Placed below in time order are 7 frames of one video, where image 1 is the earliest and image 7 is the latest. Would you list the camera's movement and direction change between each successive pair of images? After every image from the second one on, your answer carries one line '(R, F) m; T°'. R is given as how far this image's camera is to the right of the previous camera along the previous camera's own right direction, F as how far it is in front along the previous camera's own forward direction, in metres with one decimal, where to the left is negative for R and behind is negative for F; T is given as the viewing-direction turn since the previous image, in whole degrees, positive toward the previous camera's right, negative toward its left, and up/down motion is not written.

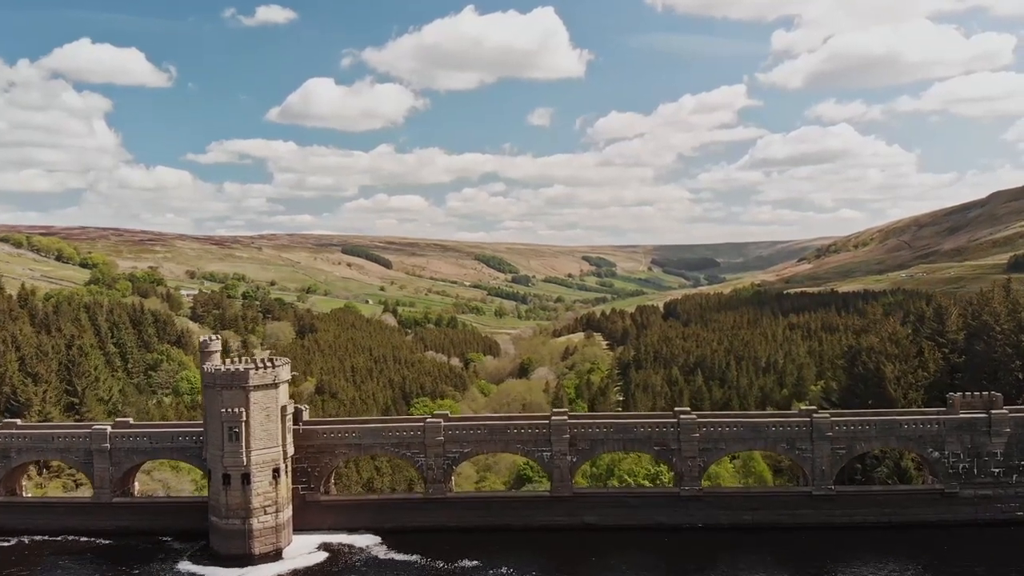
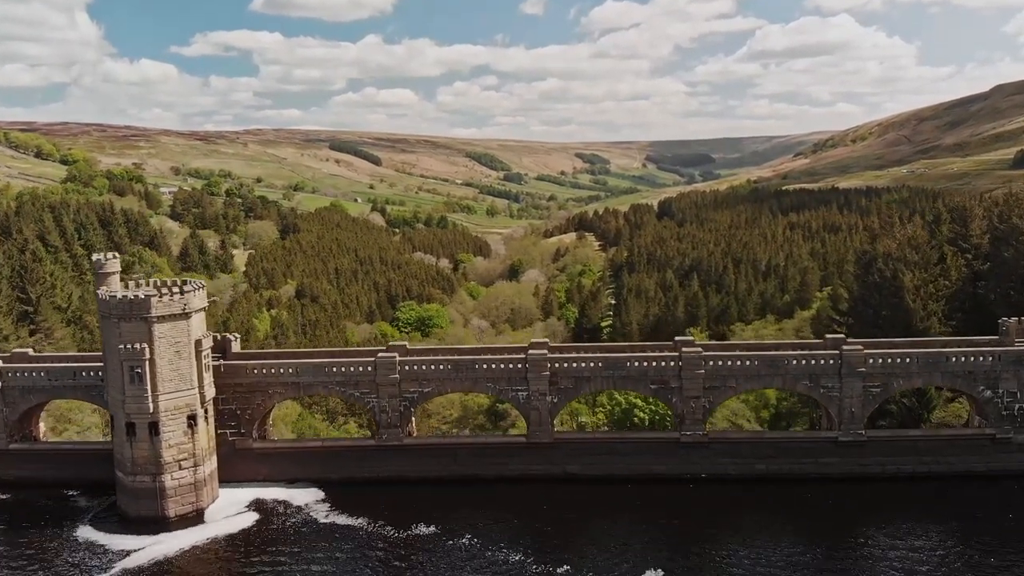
(+1.2, +9.9) m; 0°
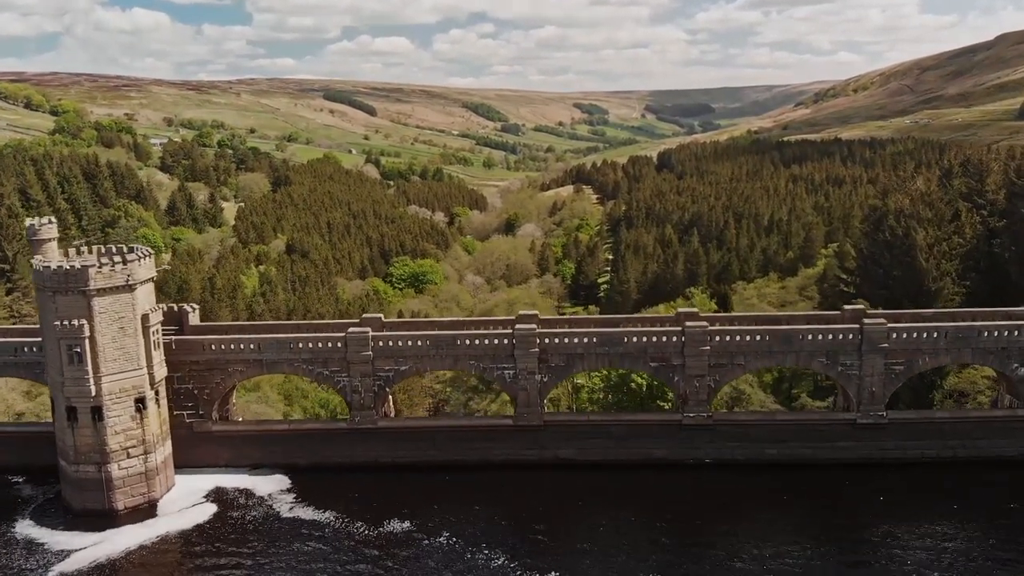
(+0.6, +4.6) m; 0°
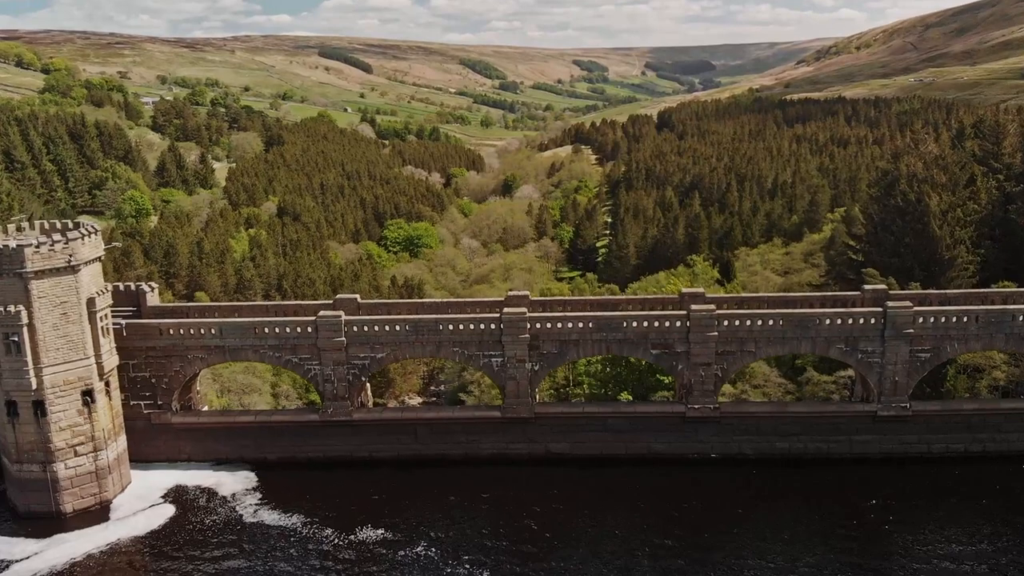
(+0.4, +3.9) m; 0°
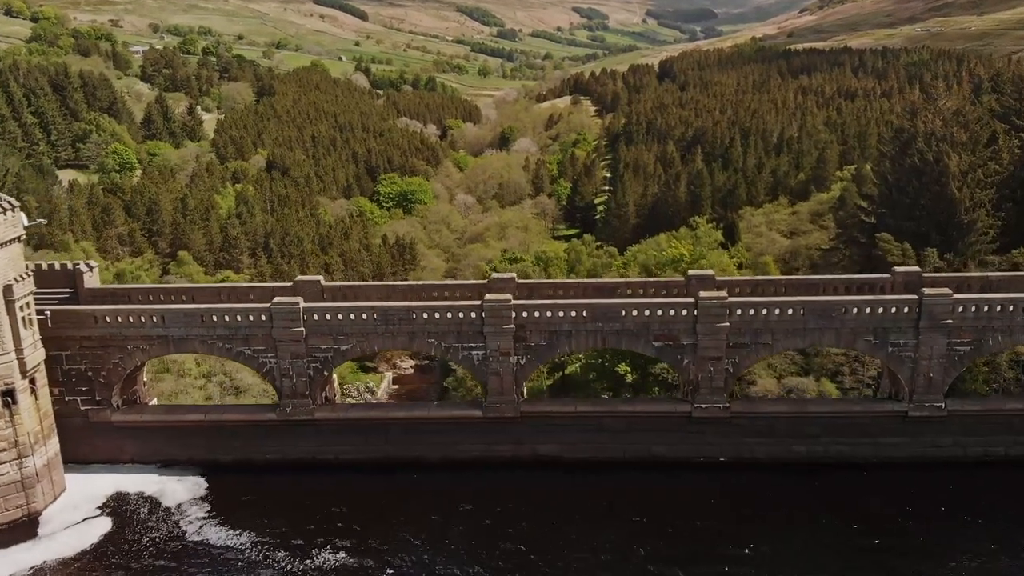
(+0.5, +4.6) m; 0°
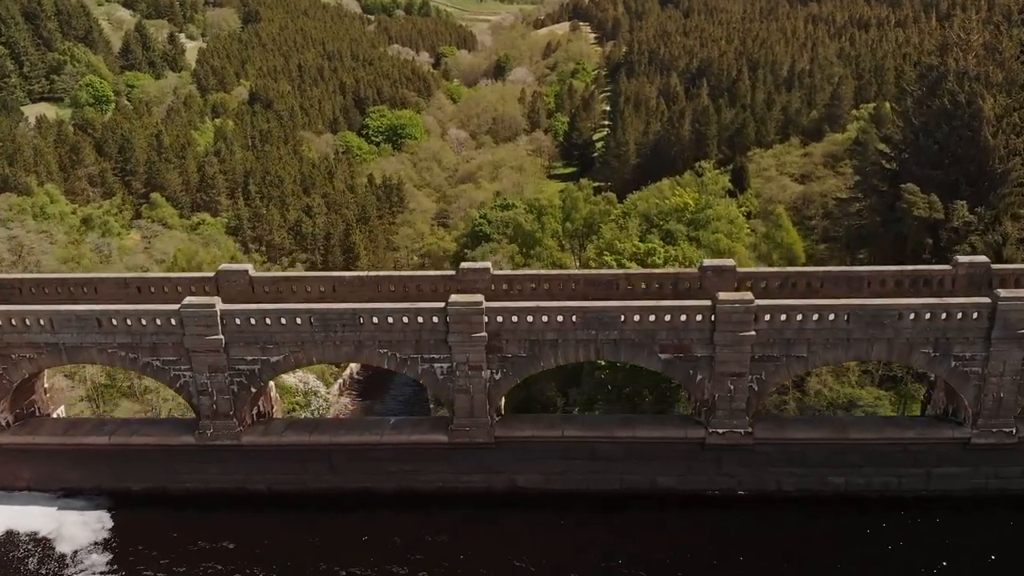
(+0.7, +6.6) m; 0°
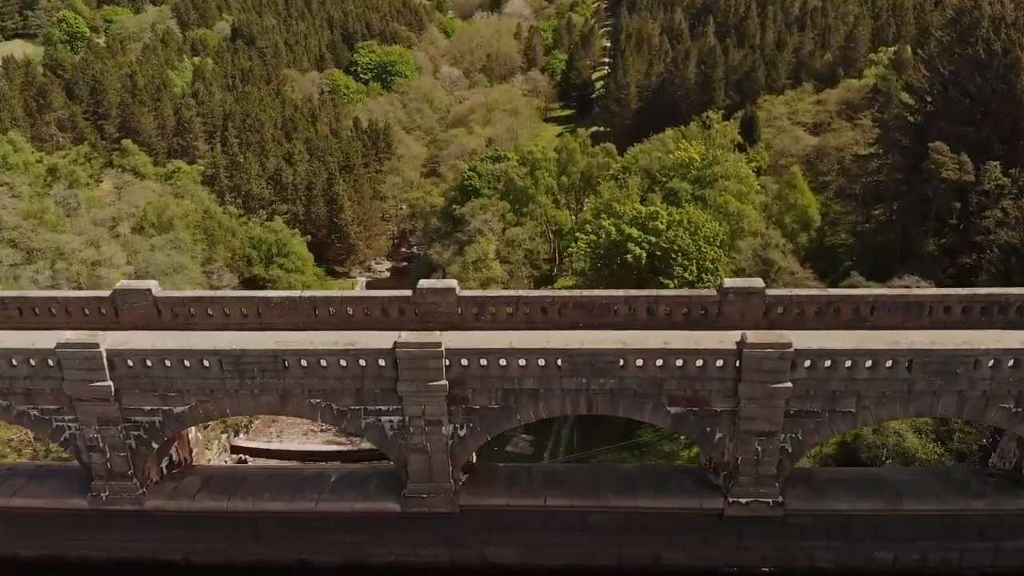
(+0.6, +5.9) m; 0°
